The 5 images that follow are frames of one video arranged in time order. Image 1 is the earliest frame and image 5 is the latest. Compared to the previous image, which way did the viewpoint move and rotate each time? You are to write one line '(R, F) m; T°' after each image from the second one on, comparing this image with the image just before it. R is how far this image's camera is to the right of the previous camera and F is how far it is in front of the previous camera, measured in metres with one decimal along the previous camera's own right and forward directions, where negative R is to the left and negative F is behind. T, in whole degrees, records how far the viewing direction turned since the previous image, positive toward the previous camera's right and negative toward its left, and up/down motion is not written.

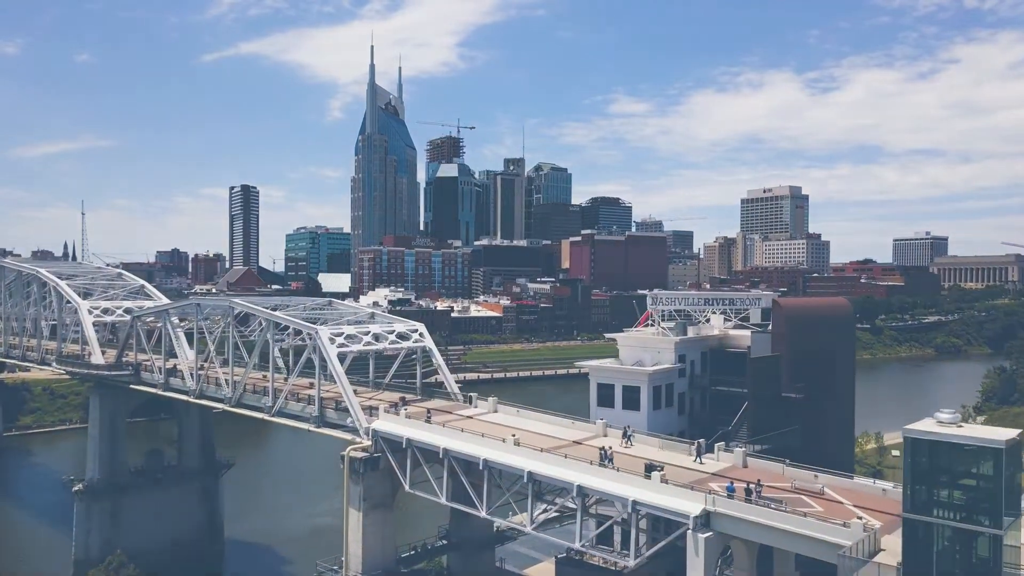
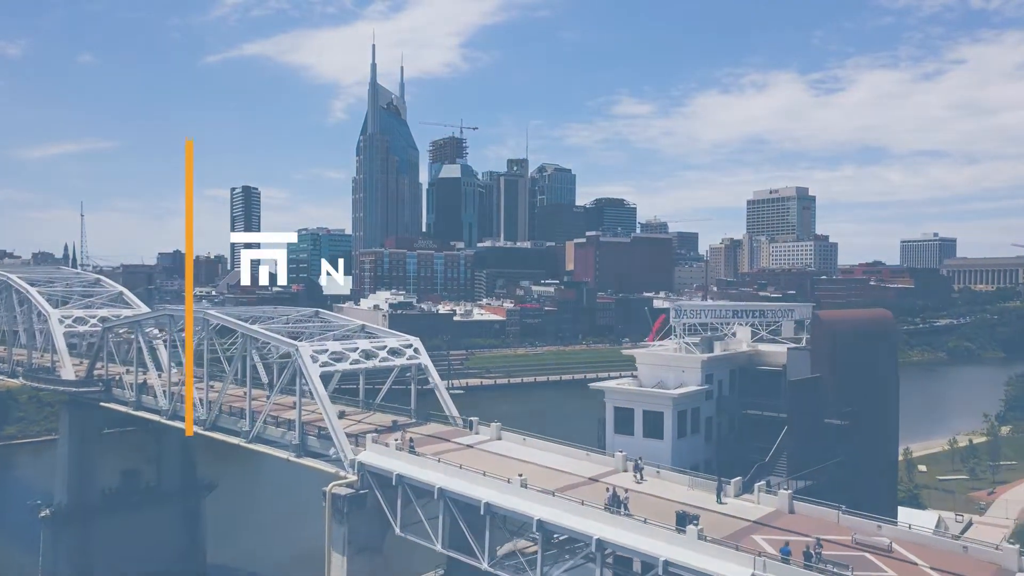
(0.0, +1.2) m; 0°
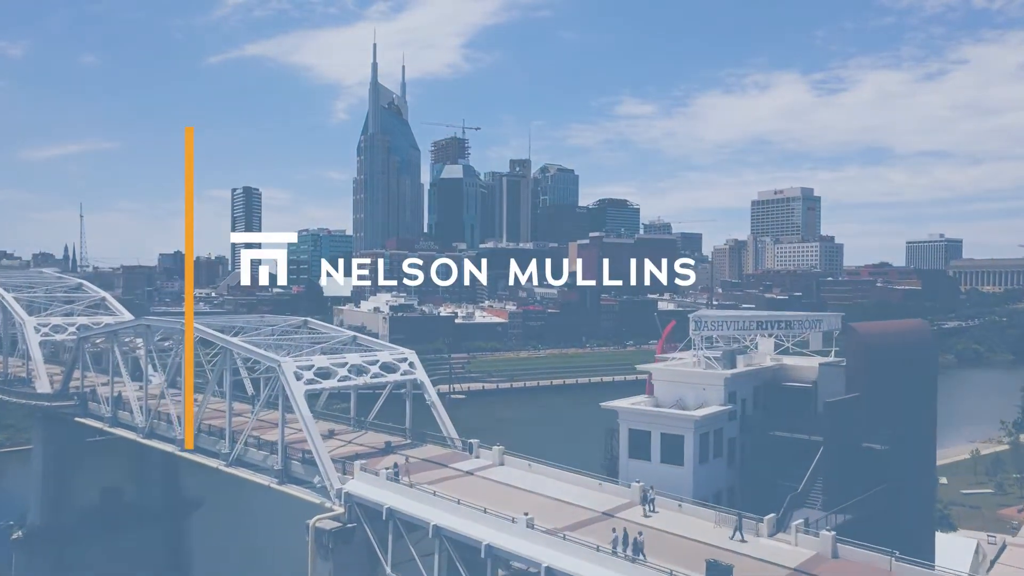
(0.0, +0.9) m; 0°
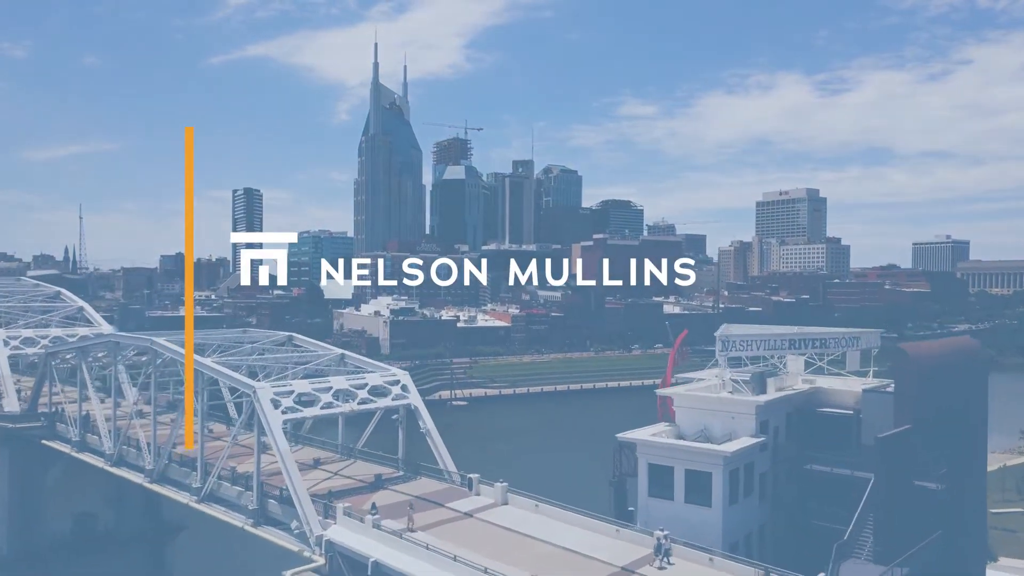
(0.0, +1.0) m; 0°
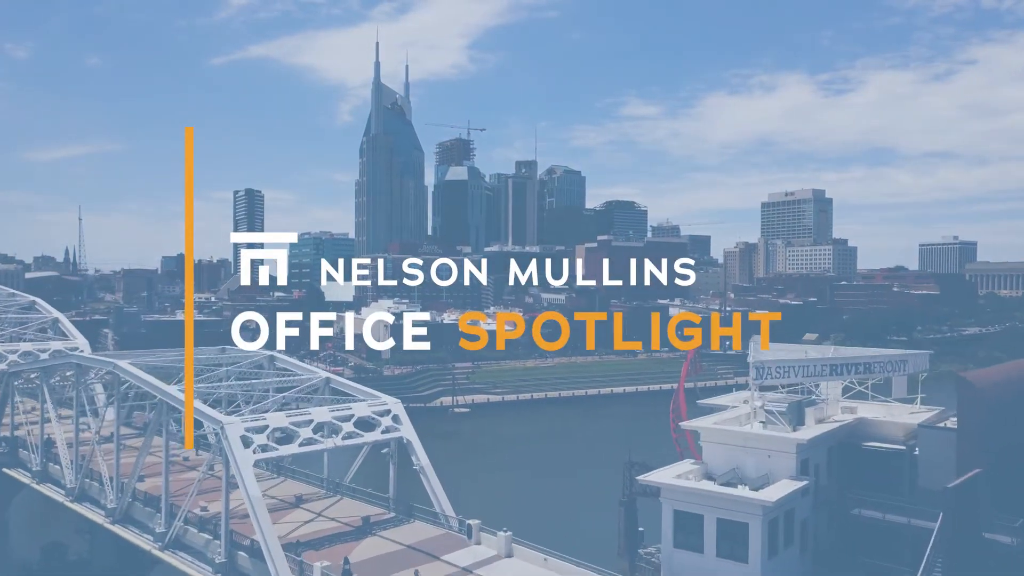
(0.0, +1.0) m; 0°
